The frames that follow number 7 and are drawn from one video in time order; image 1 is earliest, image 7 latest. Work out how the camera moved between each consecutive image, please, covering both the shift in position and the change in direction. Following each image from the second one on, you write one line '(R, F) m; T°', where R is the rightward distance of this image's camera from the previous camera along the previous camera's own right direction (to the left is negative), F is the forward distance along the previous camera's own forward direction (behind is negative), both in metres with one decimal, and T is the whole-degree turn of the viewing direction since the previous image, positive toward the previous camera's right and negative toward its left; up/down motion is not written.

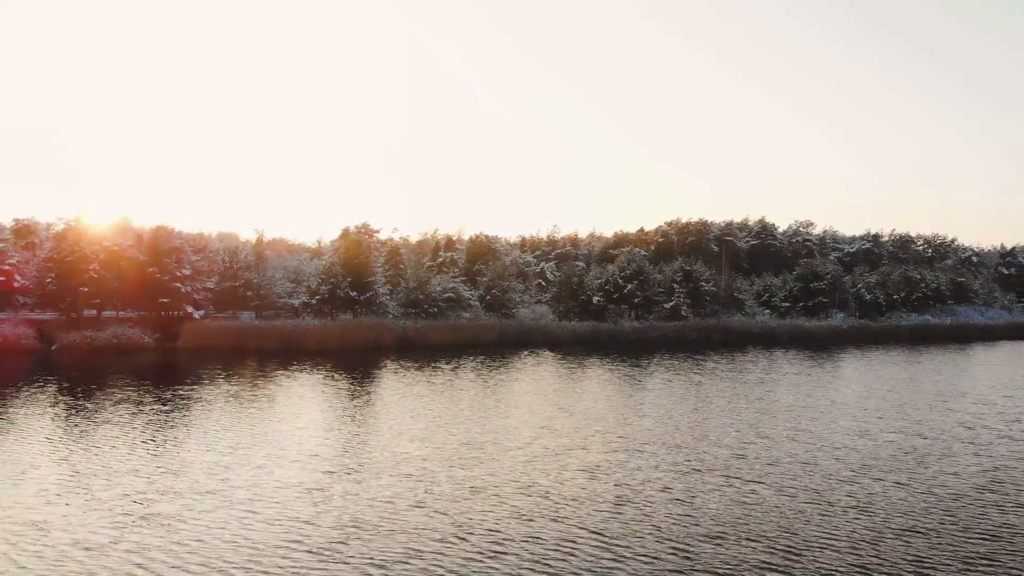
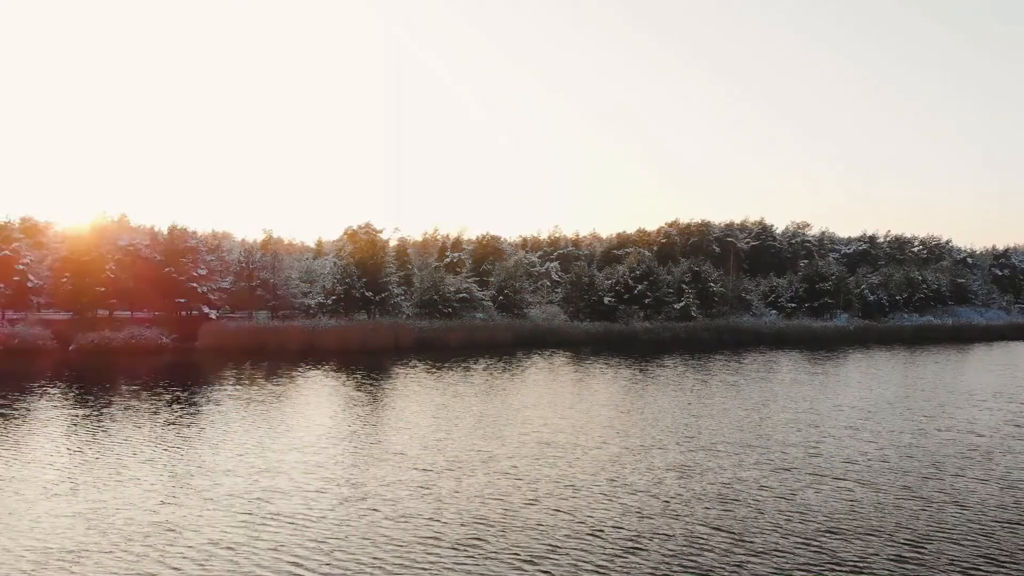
(-3.9, -0.4) m; +1°
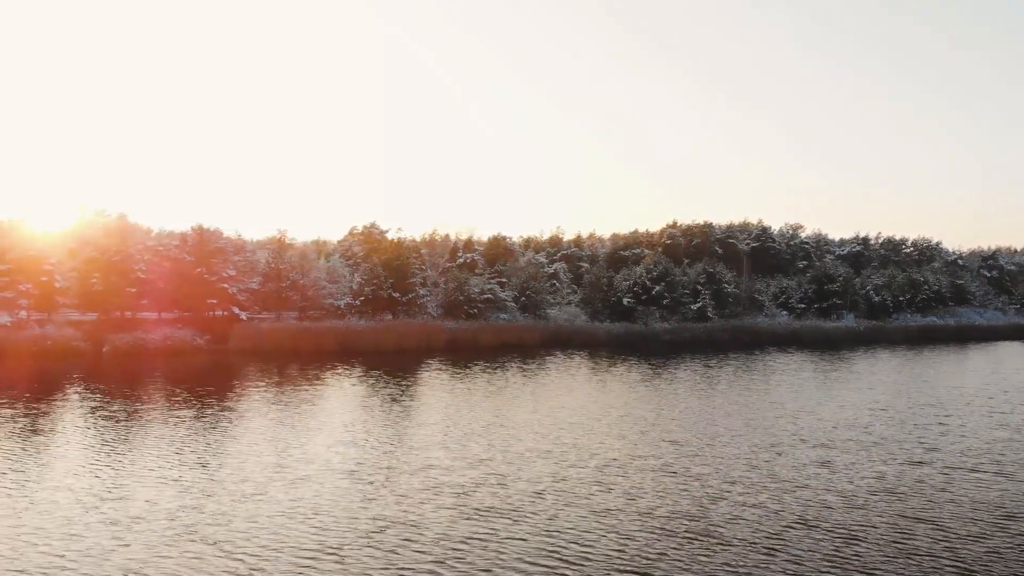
(-6.9, -1.0) m; +2°
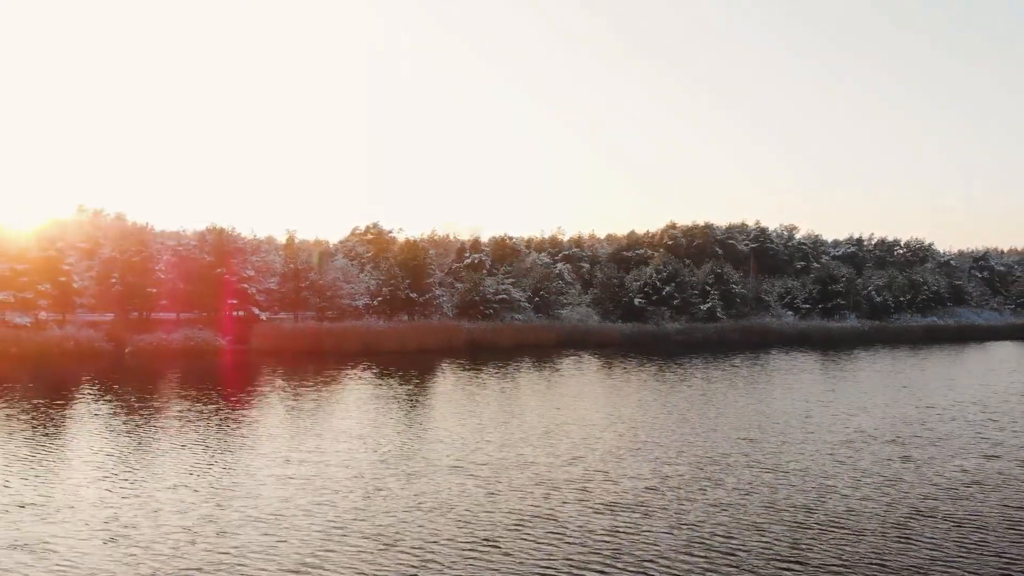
(-4.5, -0.7) m; +1°
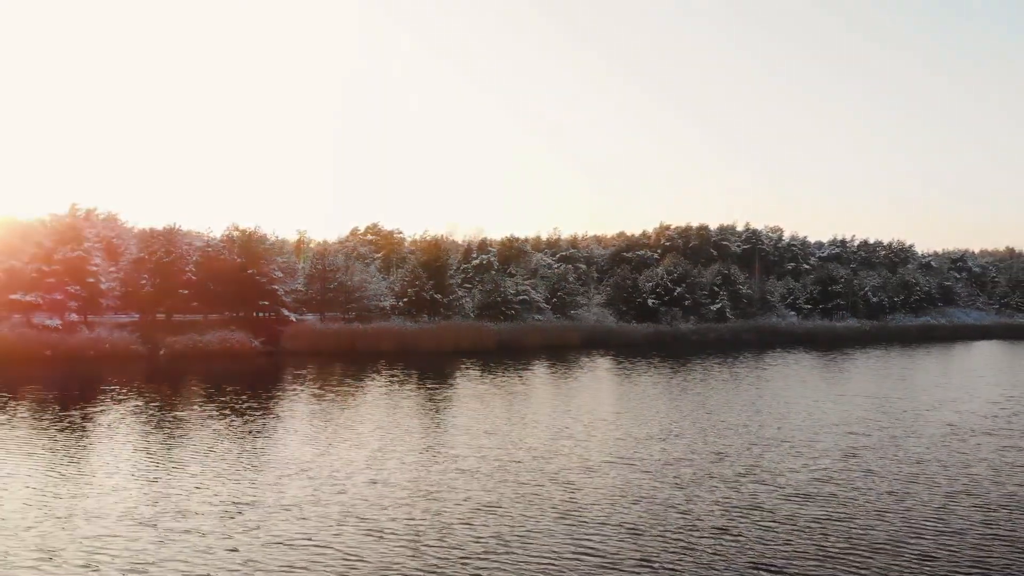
(-7.8, -1.4) m; +2°
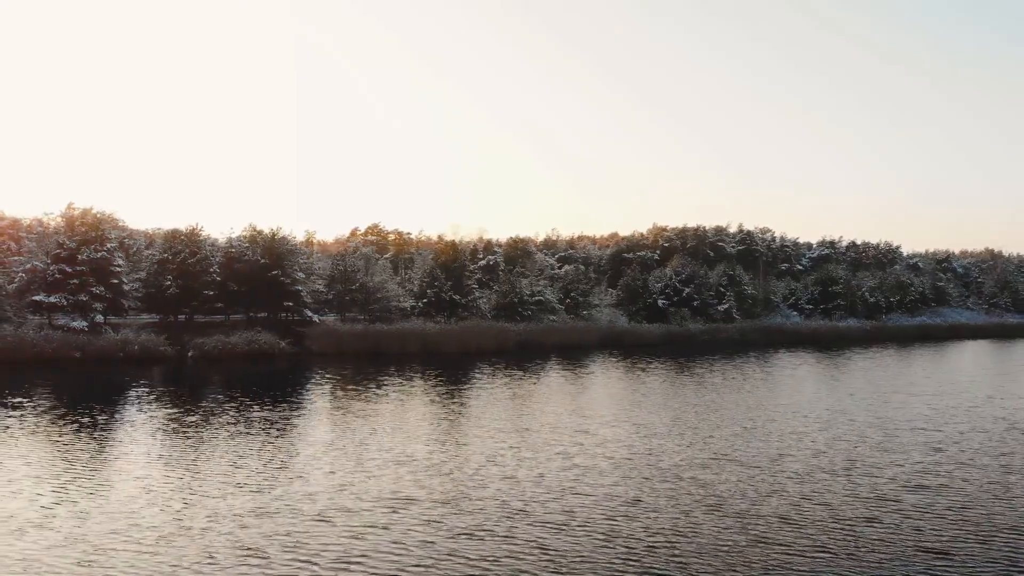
(-5.8, -1.2) m; +2°
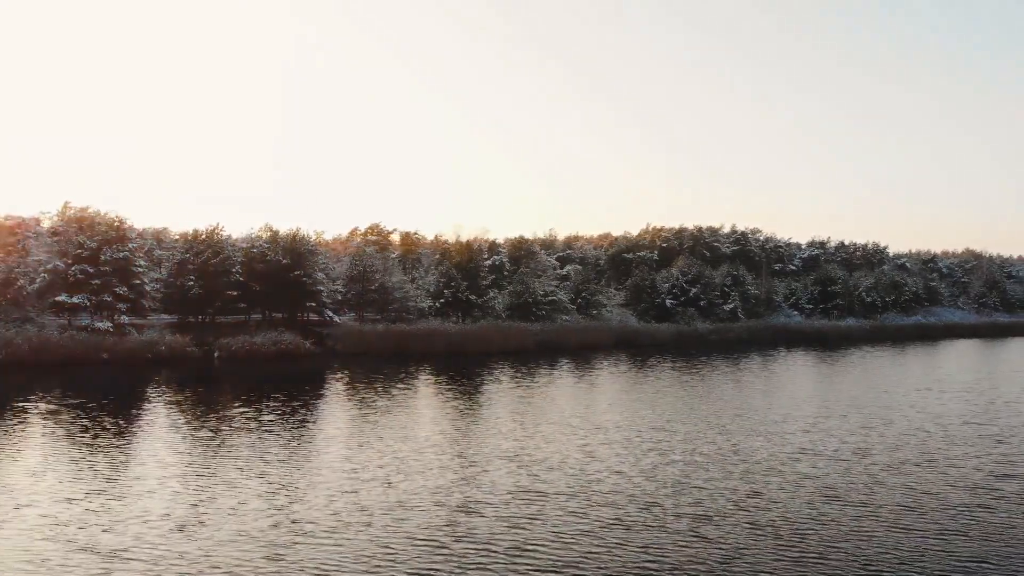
(-5.4, -1.2) m; +2°
